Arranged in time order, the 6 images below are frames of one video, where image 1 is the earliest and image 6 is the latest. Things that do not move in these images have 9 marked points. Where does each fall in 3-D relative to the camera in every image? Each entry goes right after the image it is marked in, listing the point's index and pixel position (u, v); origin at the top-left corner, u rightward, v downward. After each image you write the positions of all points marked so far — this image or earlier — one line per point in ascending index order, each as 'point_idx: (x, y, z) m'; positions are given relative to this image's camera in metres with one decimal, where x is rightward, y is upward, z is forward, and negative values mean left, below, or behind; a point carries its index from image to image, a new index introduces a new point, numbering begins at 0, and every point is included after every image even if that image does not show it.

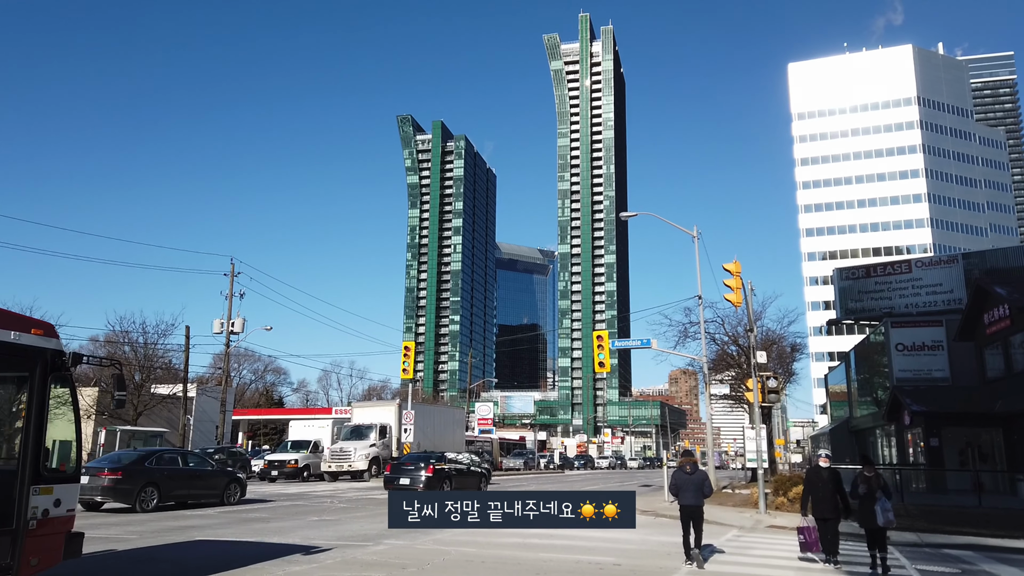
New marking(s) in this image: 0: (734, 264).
0: (+5.4, +0.7, +18.5) m
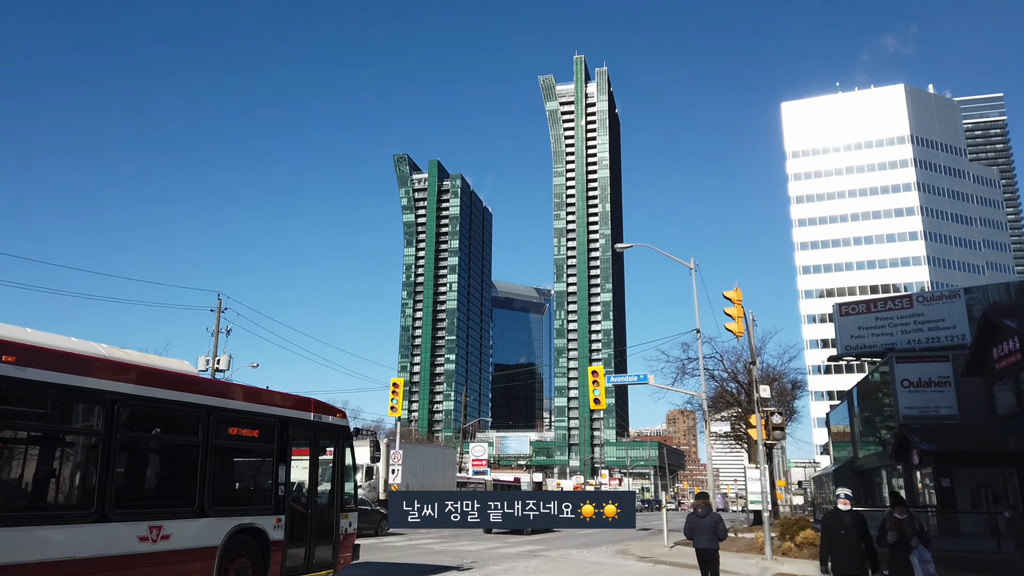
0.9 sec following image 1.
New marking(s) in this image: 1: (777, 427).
0: (+5.2, 0.0, +17.5) m
1: (+6.9, -3.5, +19.5) m
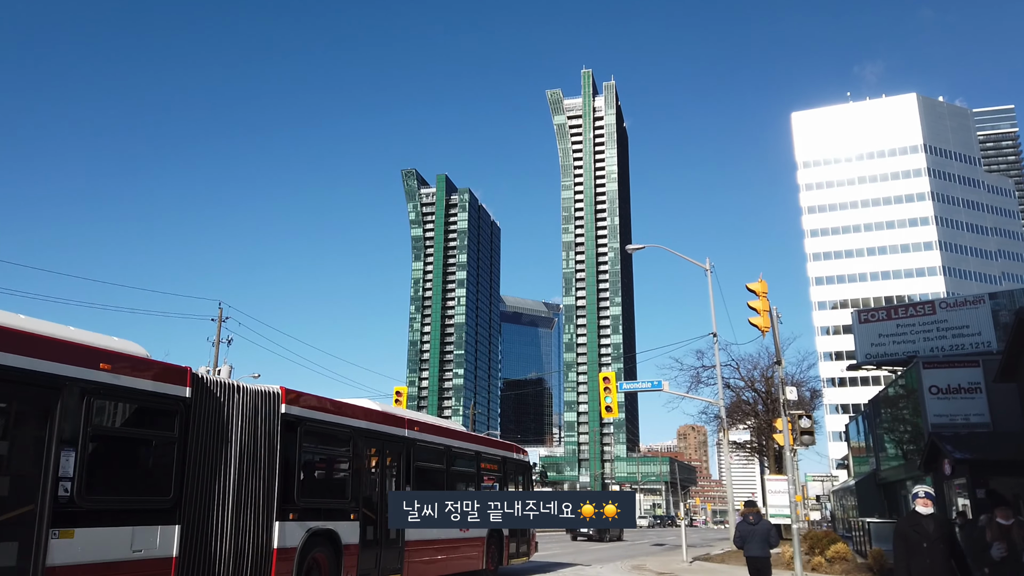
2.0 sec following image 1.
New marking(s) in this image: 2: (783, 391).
0: (+5.3, +0.1, +16.2) m
1: (+7.0, -3.4, +18.1) m
2: (+7.1, -2.6, +19.8) m
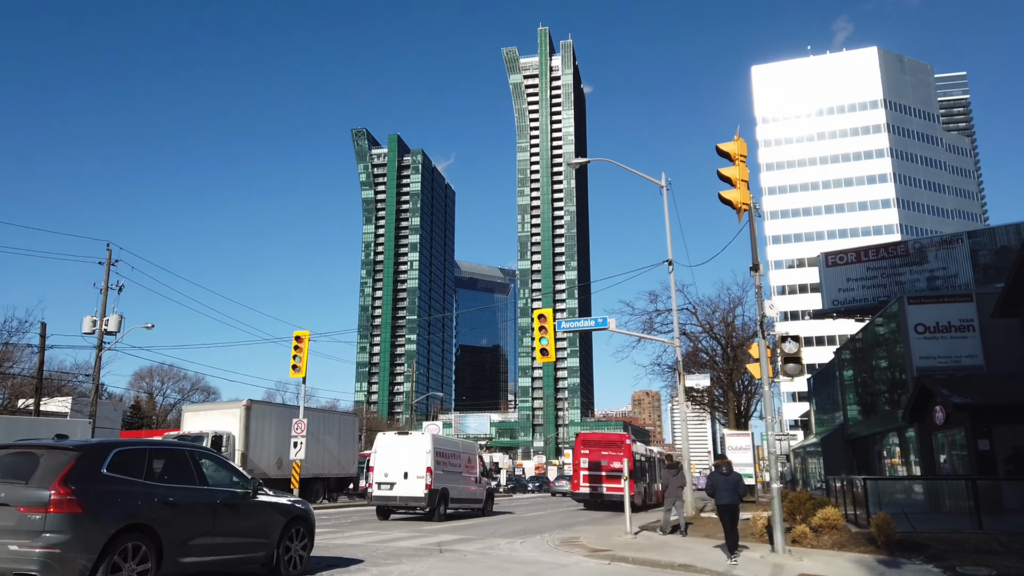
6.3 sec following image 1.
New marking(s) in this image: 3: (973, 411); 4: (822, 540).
0: (+3.3, +2.2, +11.5) m
1: (+5.0, -1.2, +13.6) m
2: (+5.0, -0.4, +15.2) m
3: (+12.3, -3.3, +20.1) m
4: (+5.7, -4.6, +13.7) m
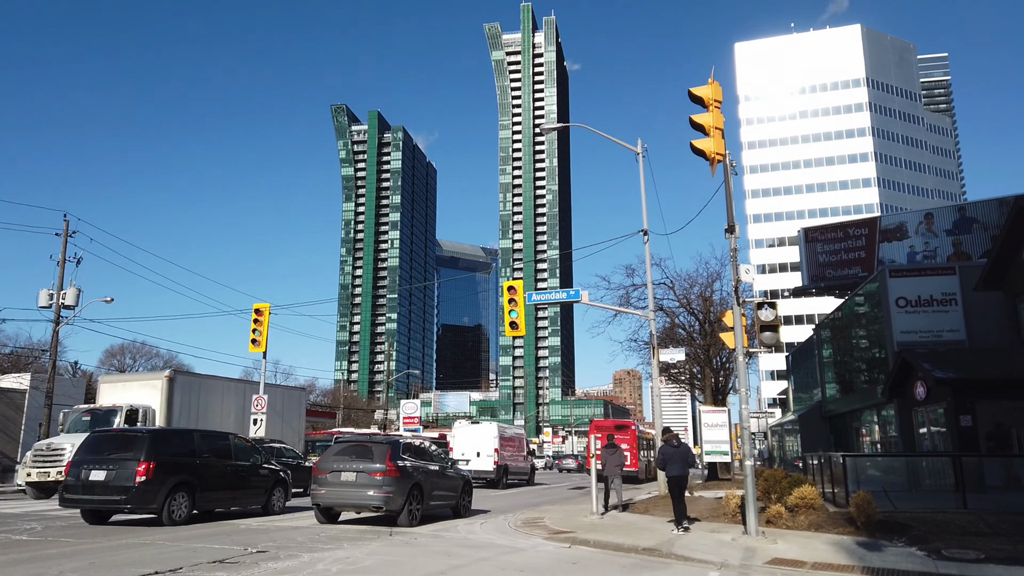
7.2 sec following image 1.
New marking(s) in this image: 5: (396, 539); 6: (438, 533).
0: (+2.7, +2.8, +10.4) m
1: (+4.2, -0.6, +12.7) m
2: (+4.2, +0.2, +14.3) m
3: (+11.4, -2.5, +19.4) m
4: (+4.9, -4.0, +12.9) m
5: (-1.8, -3.9, +11.8) m
6: (-1.3, -4.2, +13.0) m
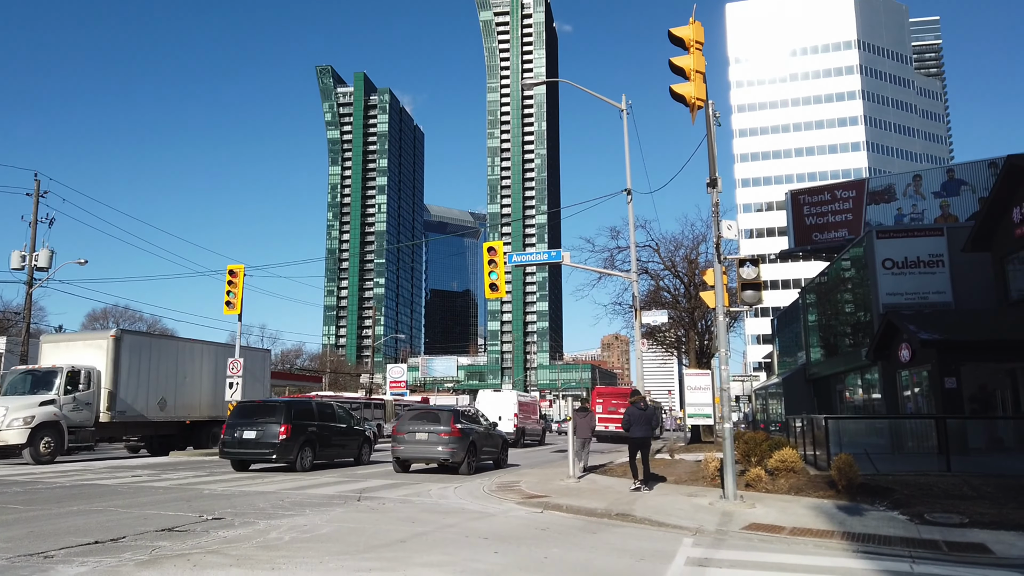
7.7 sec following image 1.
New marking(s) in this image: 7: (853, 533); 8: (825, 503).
0: (+2.3, +3.3, +9.8) m
1: (+3.8, +0.1, +12.2) m
2: (+3.8, +1.0, +13.8) m
3: (+10.8, -1.5, +19.1) m
4: (+4.5, -3.3, +12.6) m
5: (-2.2, -3.3, +11.4) m
6: (-1.7, -3.5, +12.6) m
7: (+4.0, -2.9, +8.9) m
8: (+4.6, -3.2, +11.1) m
